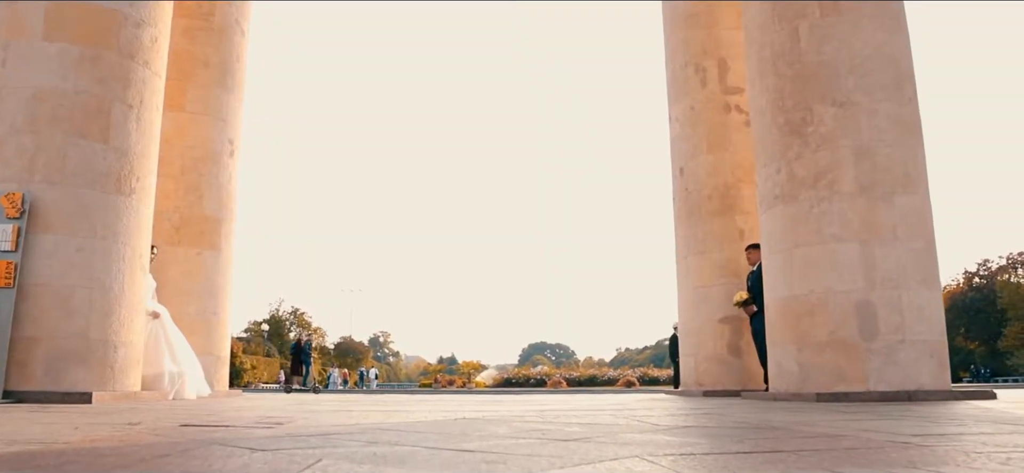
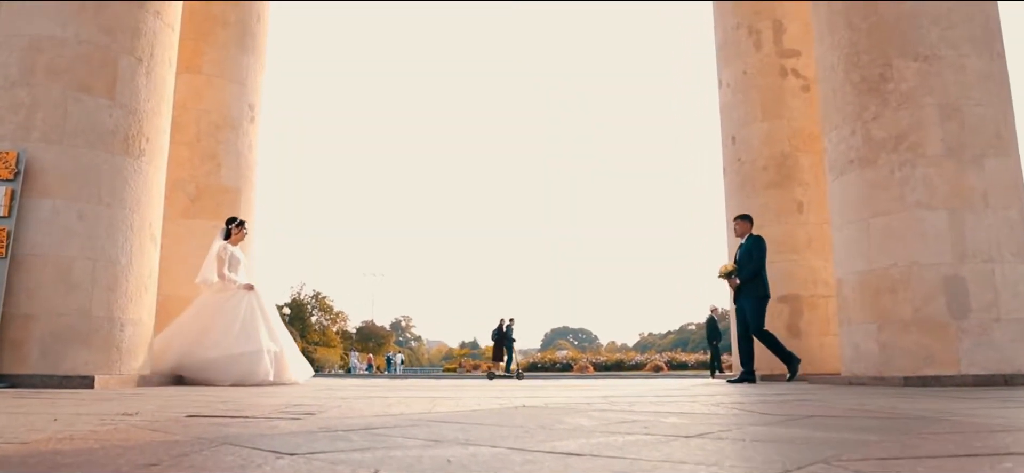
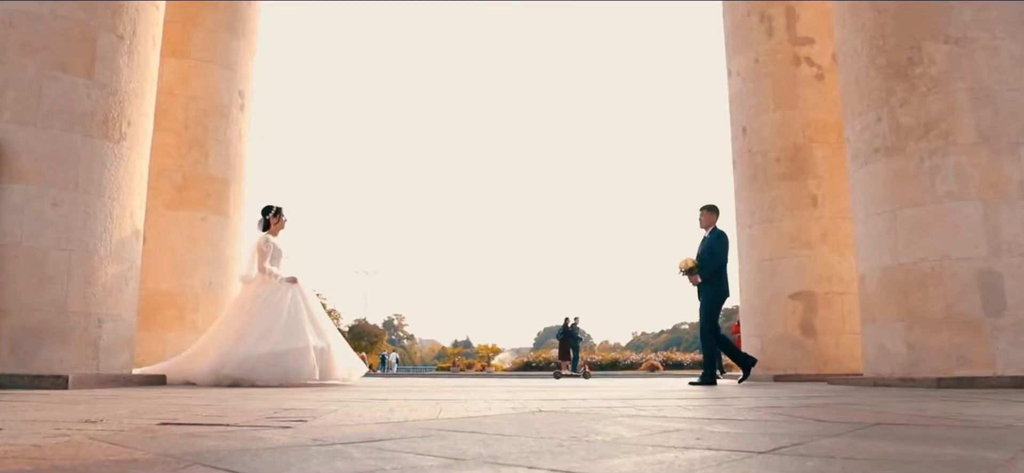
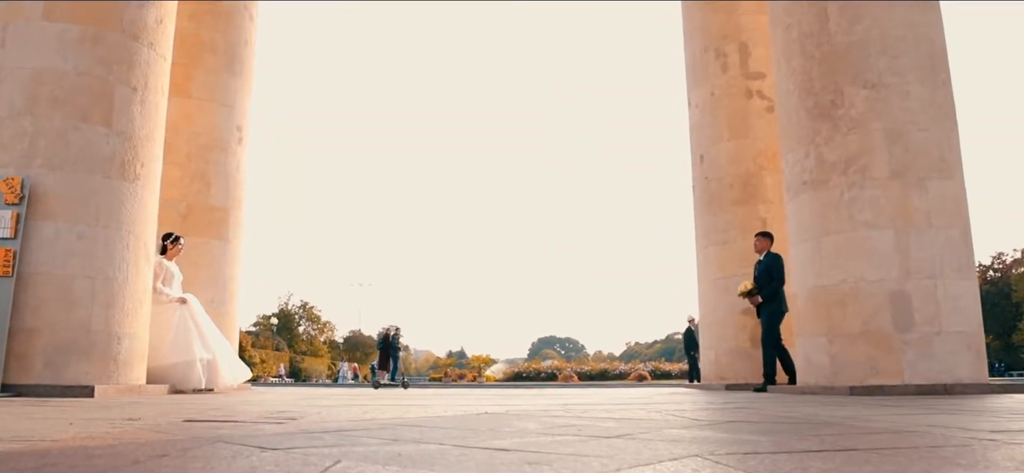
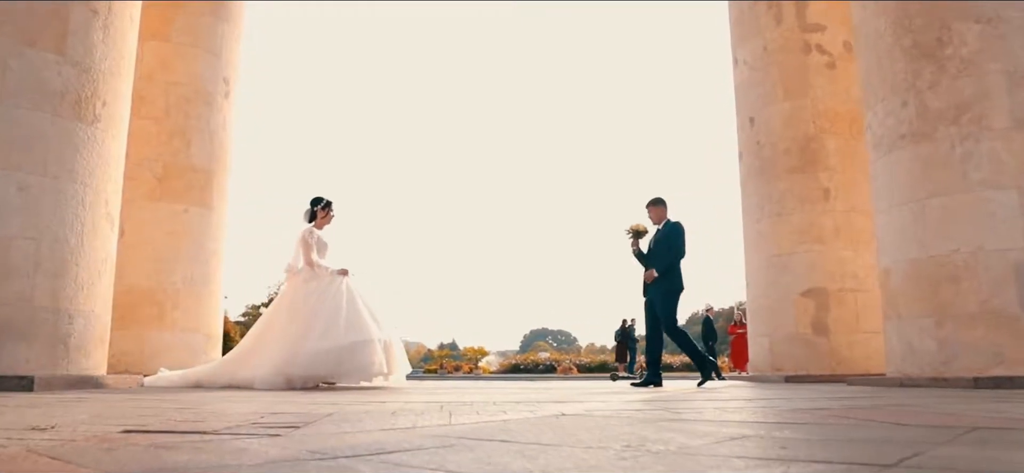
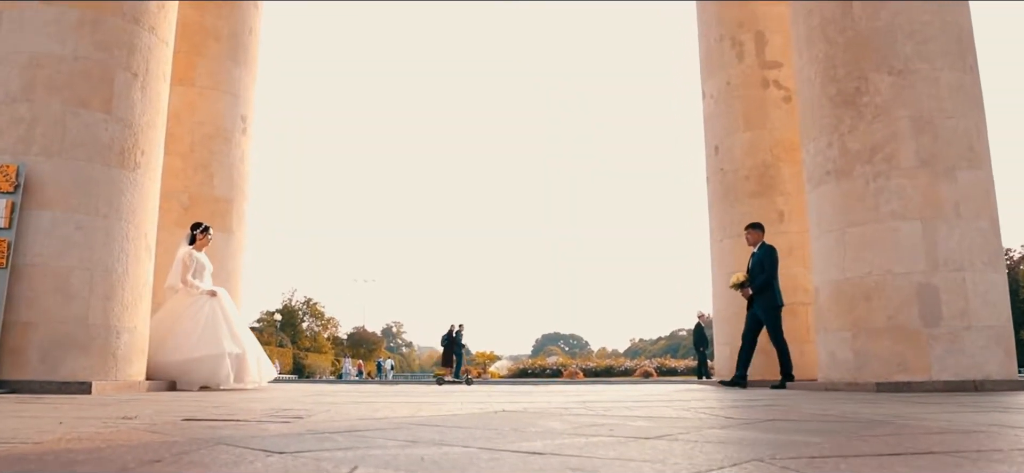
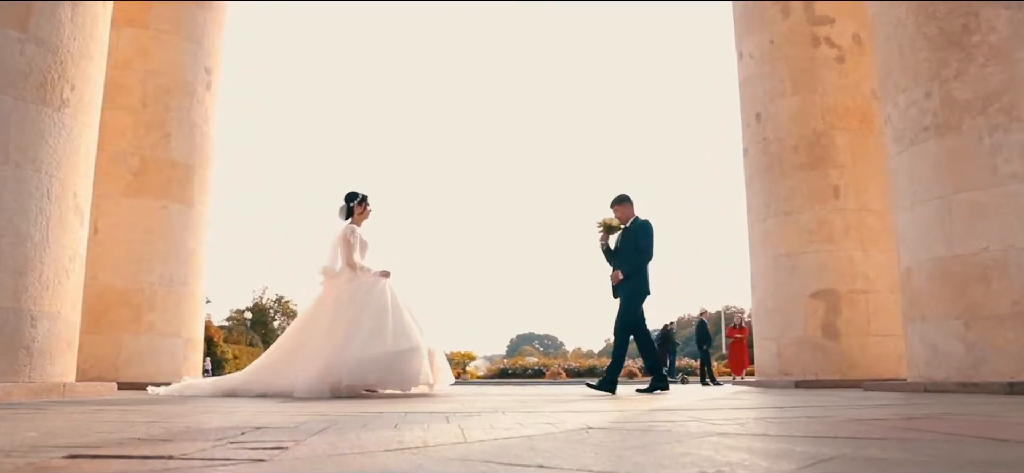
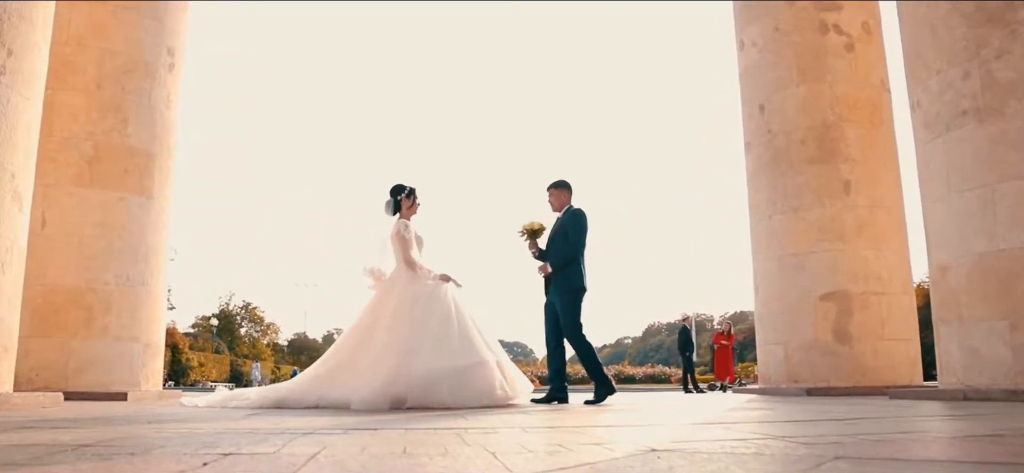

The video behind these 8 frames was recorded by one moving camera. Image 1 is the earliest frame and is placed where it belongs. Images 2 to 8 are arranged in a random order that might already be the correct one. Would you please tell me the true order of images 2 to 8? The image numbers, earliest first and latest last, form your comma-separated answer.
4, 6, 2, 3, 5, 7, 8
